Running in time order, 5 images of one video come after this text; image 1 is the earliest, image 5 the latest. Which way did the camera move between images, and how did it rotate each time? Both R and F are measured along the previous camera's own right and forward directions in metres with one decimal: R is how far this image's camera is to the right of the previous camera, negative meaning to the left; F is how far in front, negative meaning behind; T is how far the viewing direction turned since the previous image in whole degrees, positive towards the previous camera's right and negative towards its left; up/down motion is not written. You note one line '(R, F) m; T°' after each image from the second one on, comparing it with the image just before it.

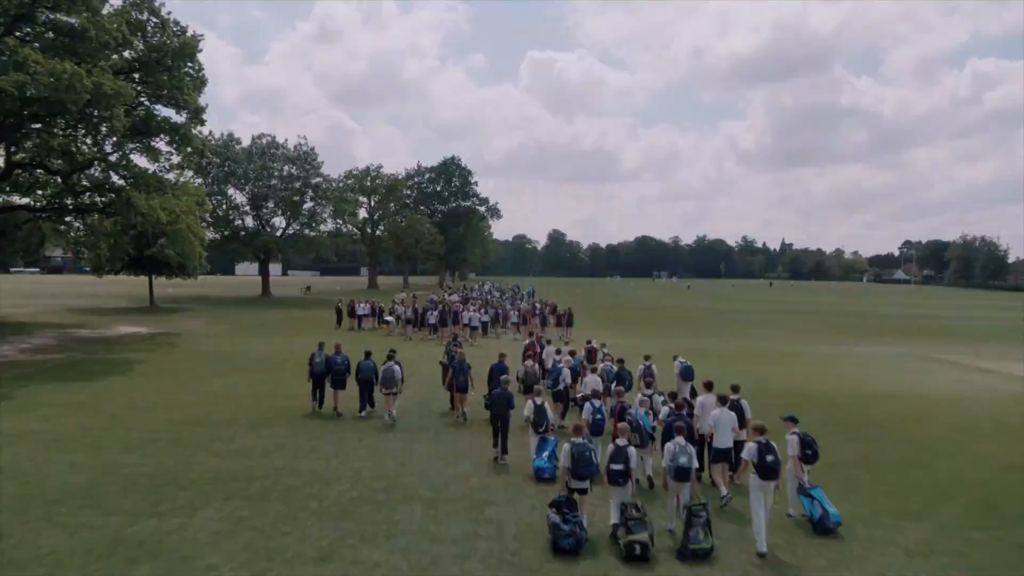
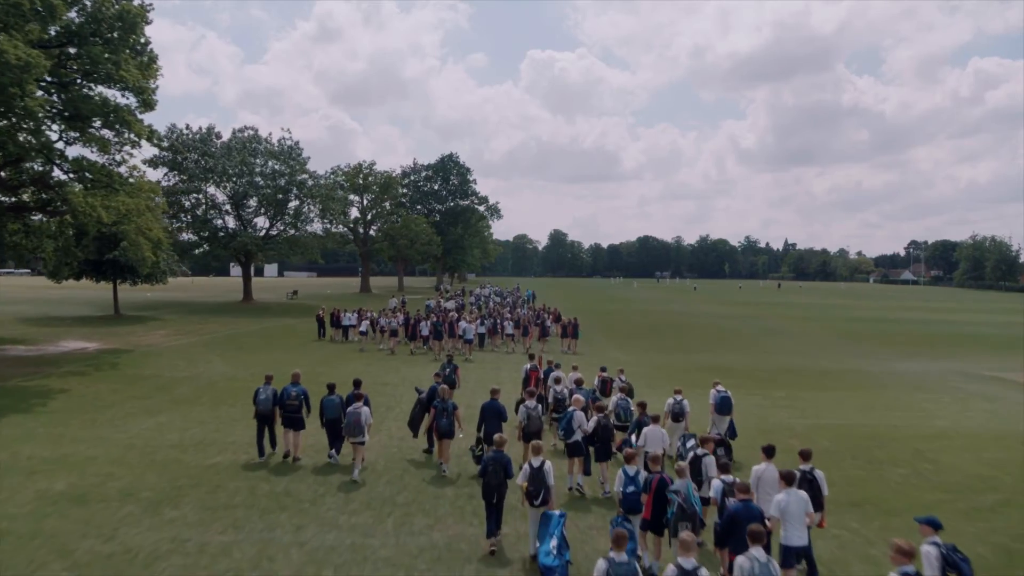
(0.0, +3.5) m; 0°
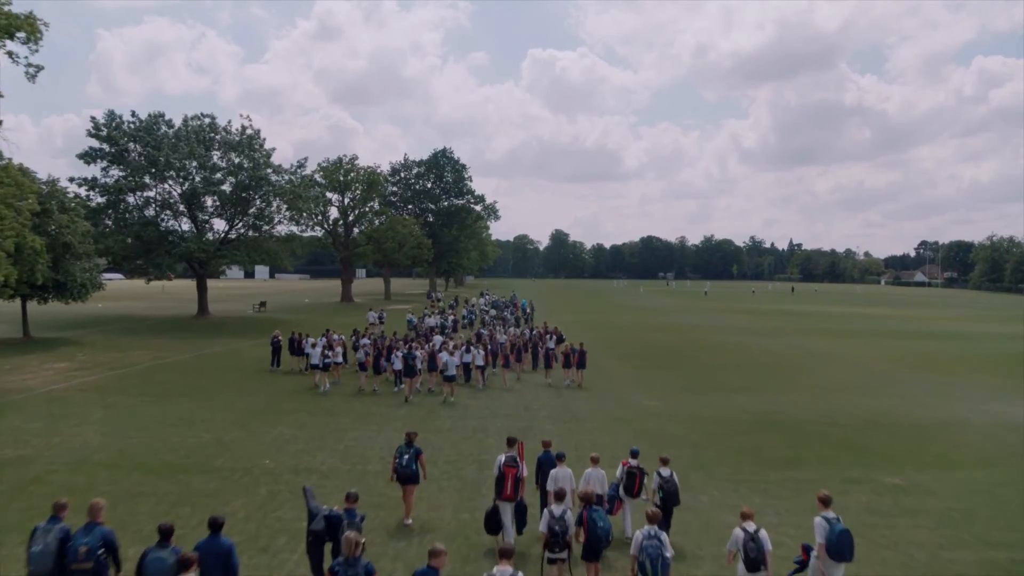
(+0.2, +6.4) m; 0°
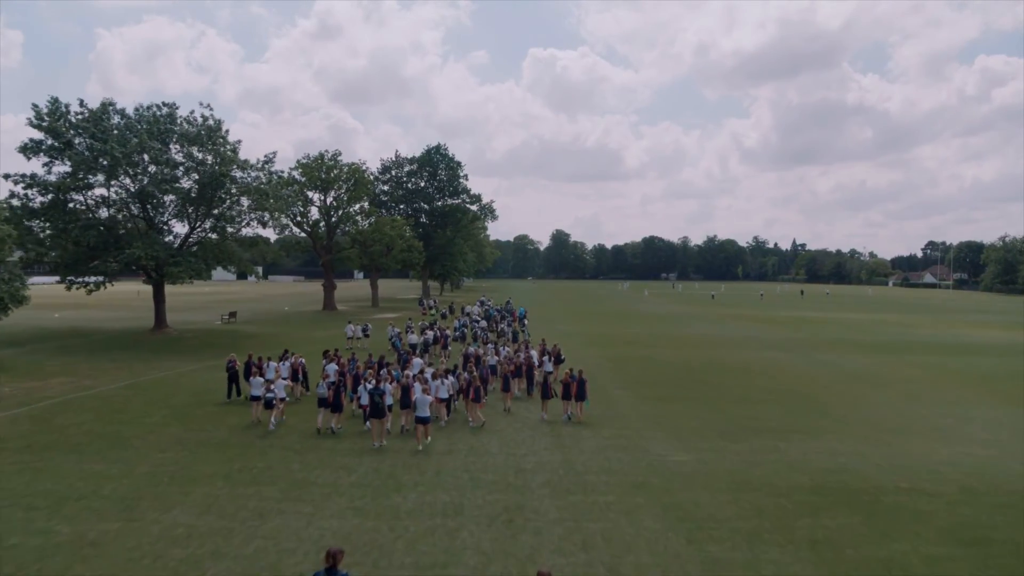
(+0.2, +4.4) m; 0°
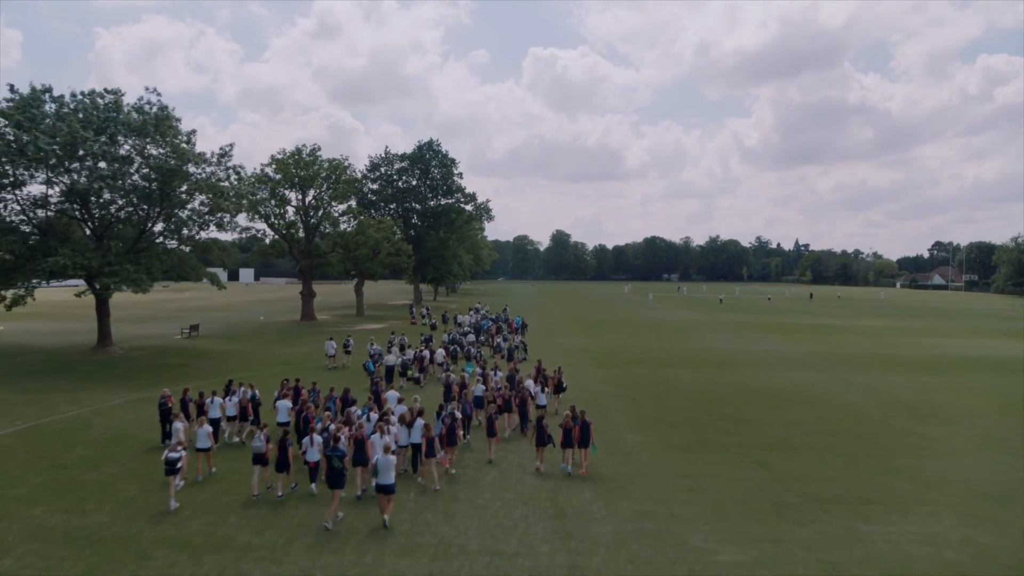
(+0.2, +4.5) m; 0°
